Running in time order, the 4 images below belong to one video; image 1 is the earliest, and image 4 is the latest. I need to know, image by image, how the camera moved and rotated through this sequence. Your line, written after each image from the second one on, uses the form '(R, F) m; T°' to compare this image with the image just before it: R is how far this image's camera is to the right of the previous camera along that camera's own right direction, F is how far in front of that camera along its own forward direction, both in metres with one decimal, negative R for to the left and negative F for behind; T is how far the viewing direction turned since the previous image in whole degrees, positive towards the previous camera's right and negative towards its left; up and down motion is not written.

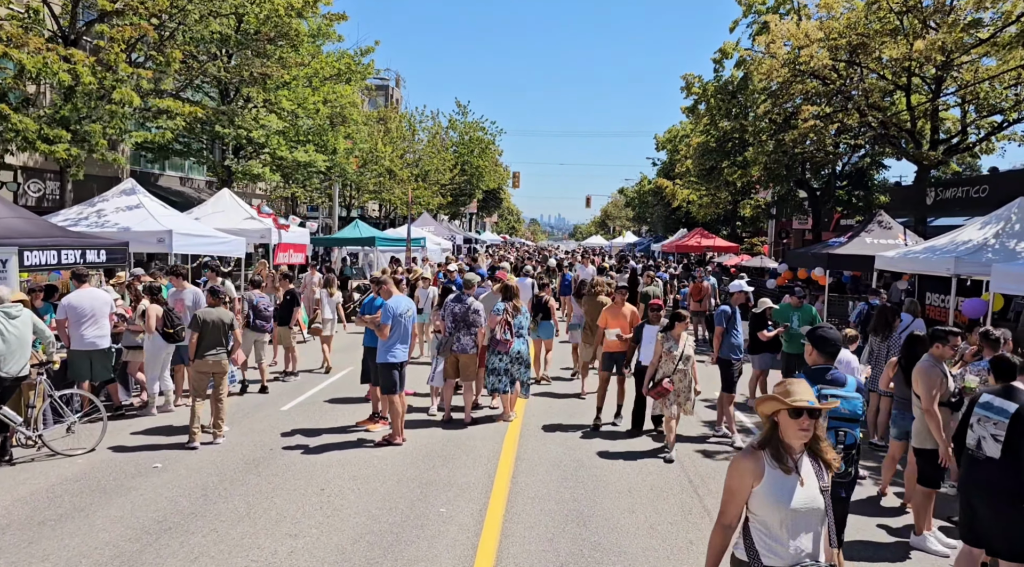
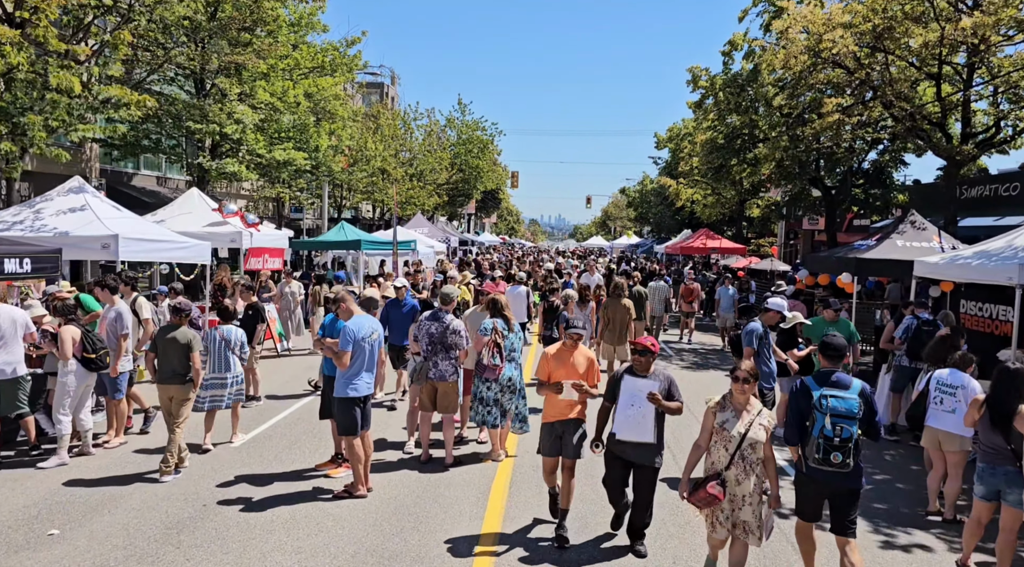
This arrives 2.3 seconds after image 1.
(+0.1, +1.5) m; 0°
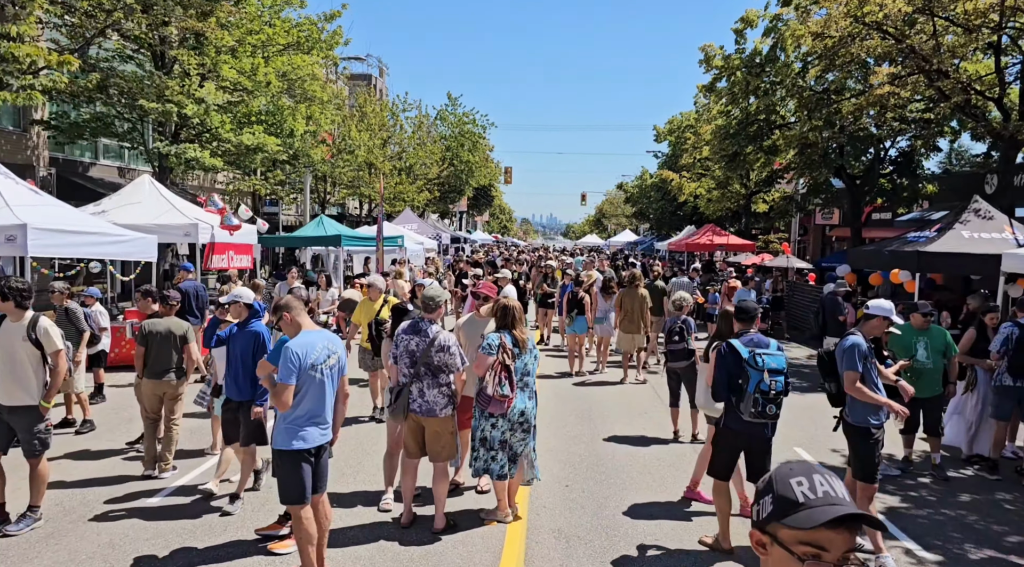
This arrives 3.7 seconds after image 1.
(-0.1, +2.1) m; +1°
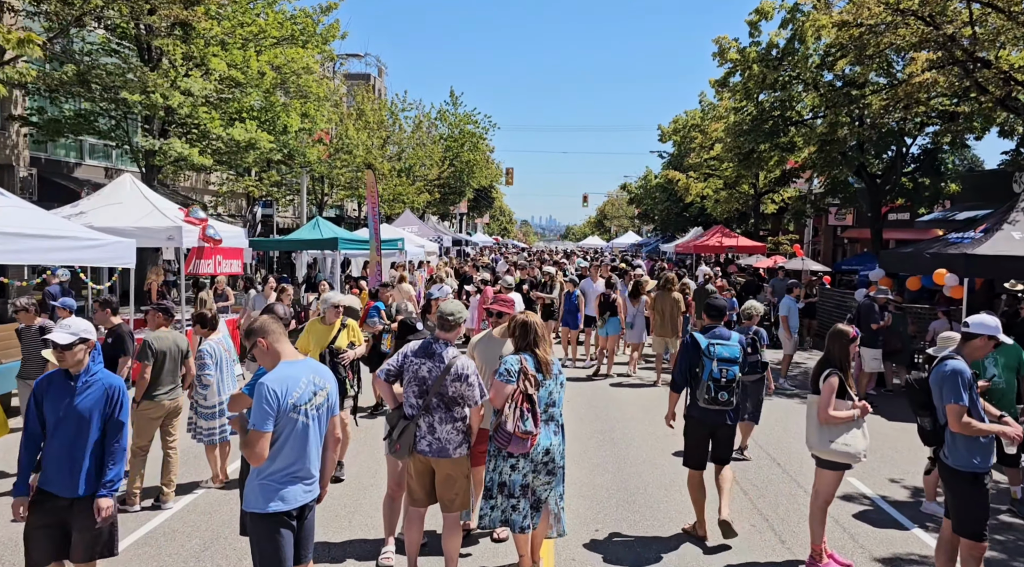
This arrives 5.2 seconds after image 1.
(-0.2, +1.0) m; 0°
